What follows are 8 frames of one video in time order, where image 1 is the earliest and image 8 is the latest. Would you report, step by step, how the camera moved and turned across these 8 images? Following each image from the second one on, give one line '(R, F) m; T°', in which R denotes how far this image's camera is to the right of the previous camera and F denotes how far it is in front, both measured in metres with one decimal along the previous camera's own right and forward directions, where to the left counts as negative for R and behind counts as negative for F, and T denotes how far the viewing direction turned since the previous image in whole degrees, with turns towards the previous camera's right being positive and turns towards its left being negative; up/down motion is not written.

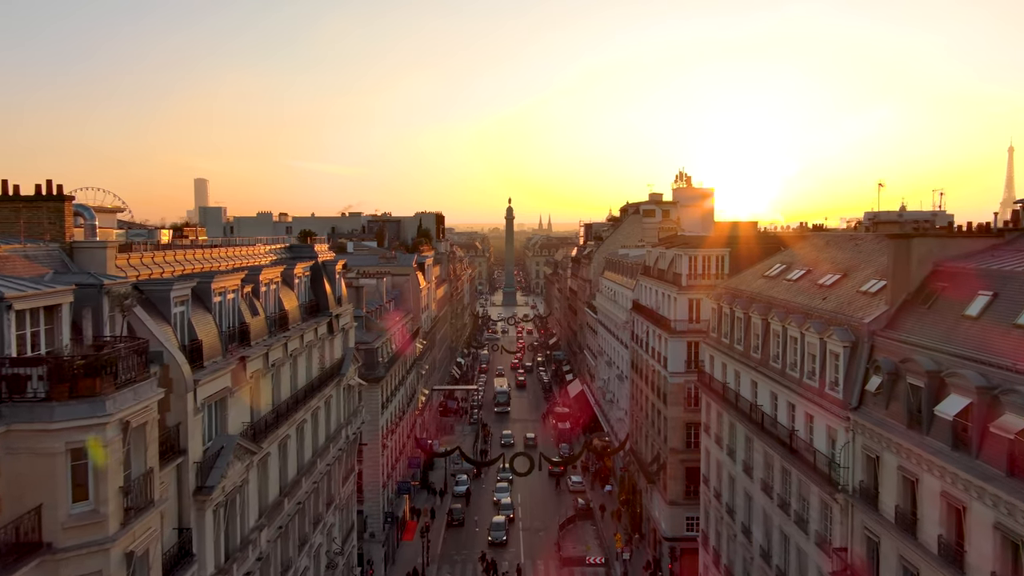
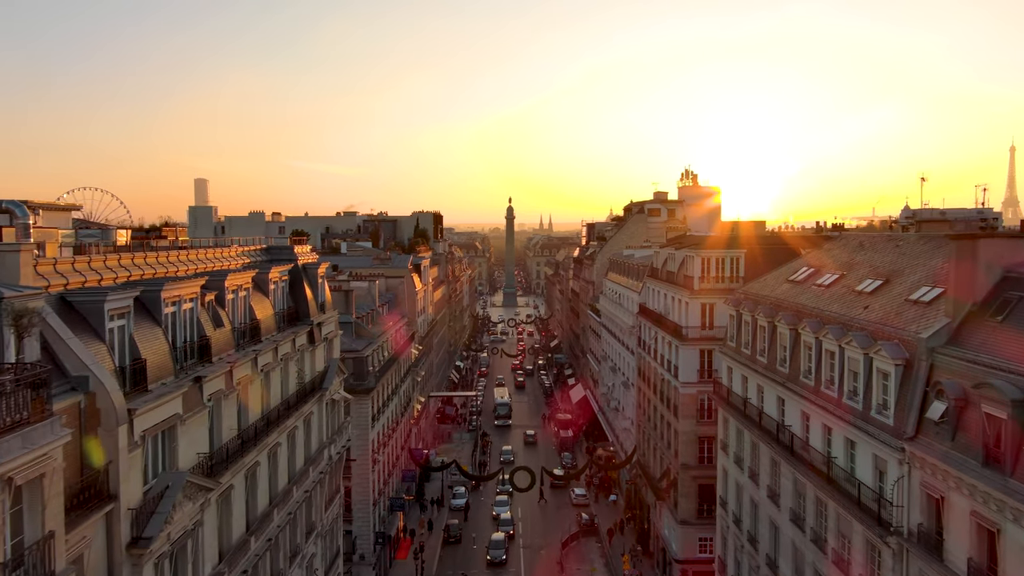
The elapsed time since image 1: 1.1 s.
(+0.1, +3.2) m; 0°
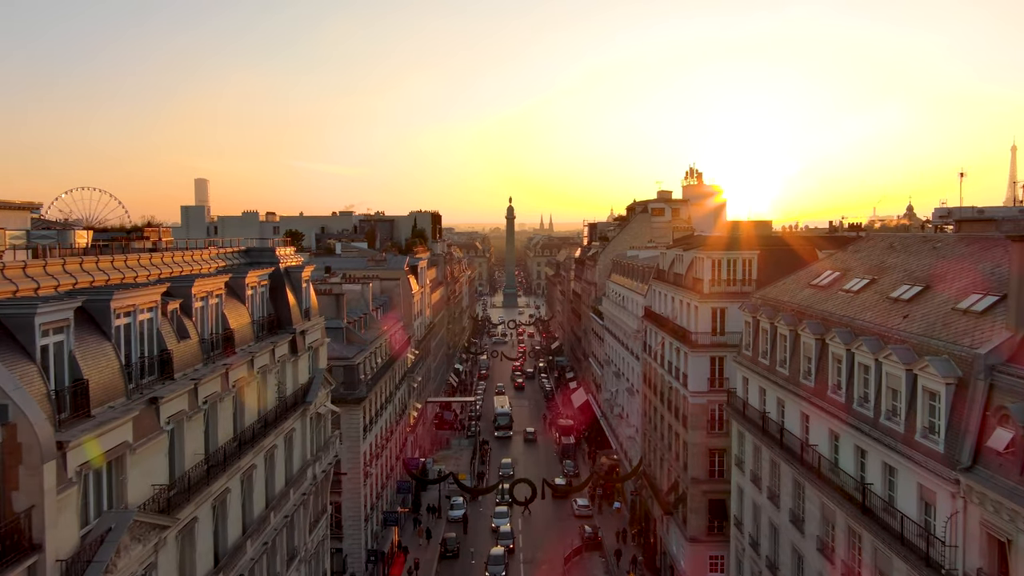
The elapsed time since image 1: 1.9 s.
(+0.1, +2.4) m; 0°
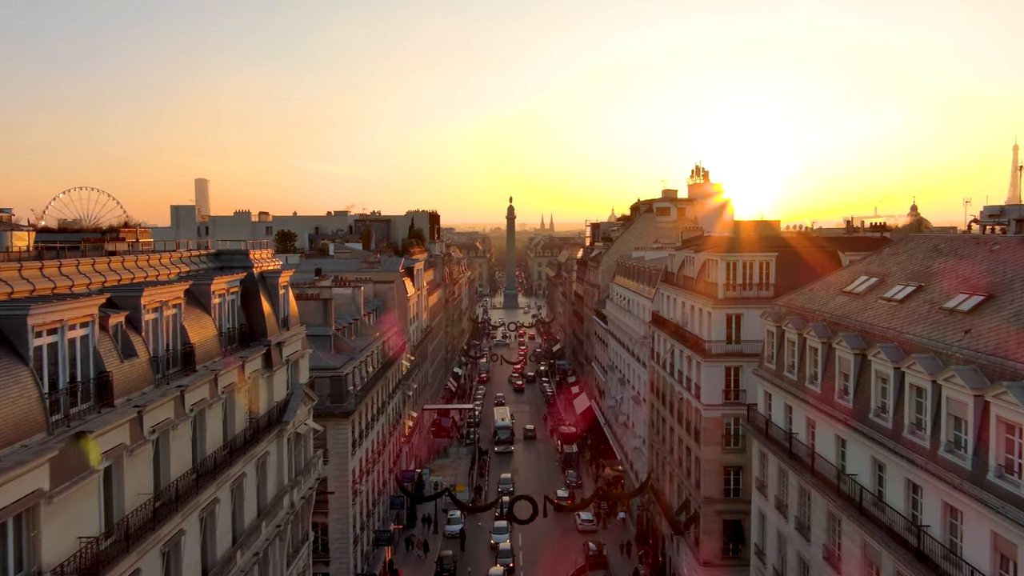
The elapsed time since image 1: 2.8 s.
(+0.1, +2.9) m; 0°
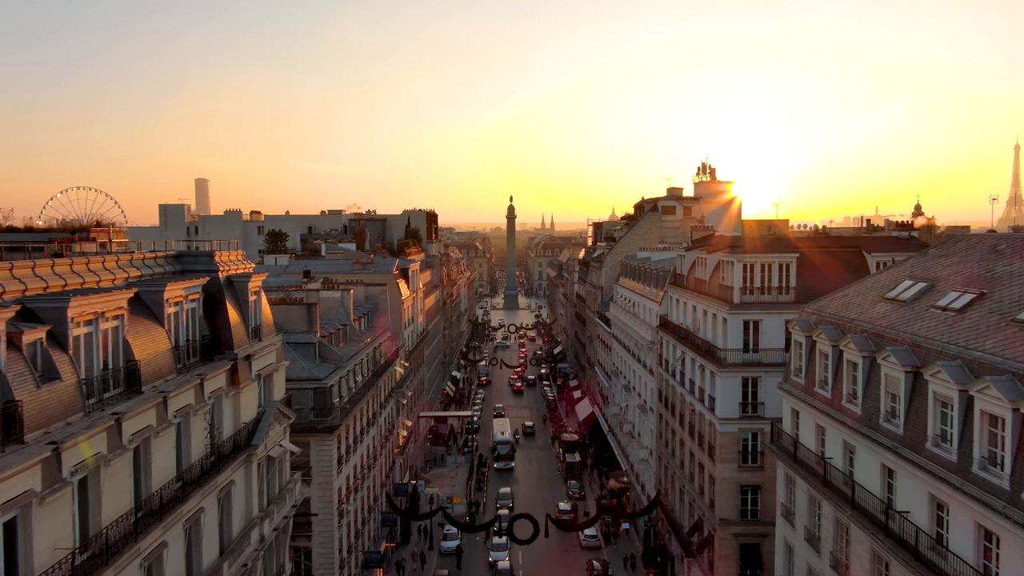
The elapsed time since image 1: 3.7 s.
(+0.1, +3.0) m; 0°
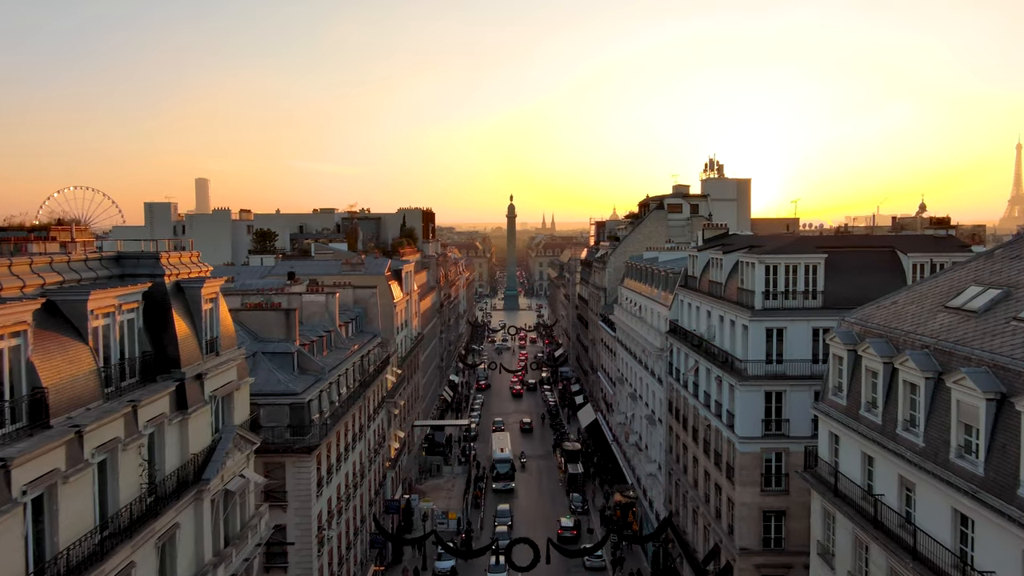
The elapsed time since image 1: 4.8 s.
(+0.1, +3.4) m; 0°
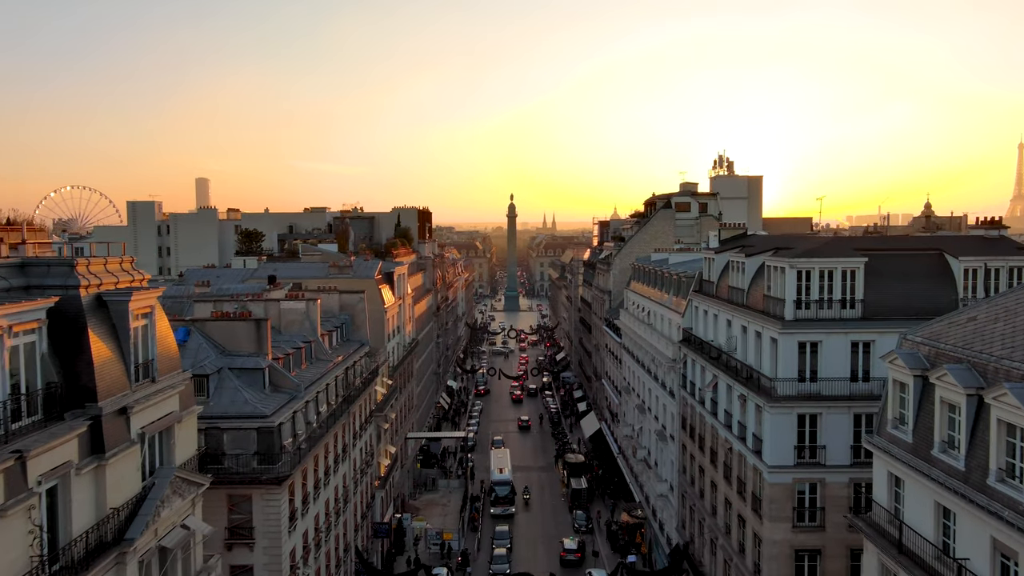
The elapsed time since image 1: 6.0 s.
(+0.1, +3.8) m; 0°
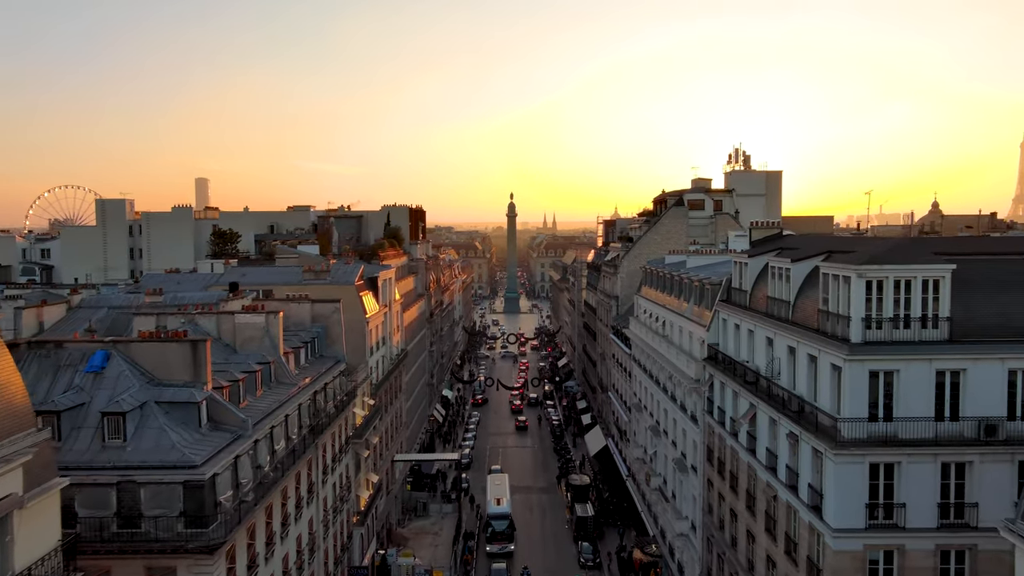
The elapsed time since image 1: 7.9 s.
(+0.2, +5.9) m; 0°
